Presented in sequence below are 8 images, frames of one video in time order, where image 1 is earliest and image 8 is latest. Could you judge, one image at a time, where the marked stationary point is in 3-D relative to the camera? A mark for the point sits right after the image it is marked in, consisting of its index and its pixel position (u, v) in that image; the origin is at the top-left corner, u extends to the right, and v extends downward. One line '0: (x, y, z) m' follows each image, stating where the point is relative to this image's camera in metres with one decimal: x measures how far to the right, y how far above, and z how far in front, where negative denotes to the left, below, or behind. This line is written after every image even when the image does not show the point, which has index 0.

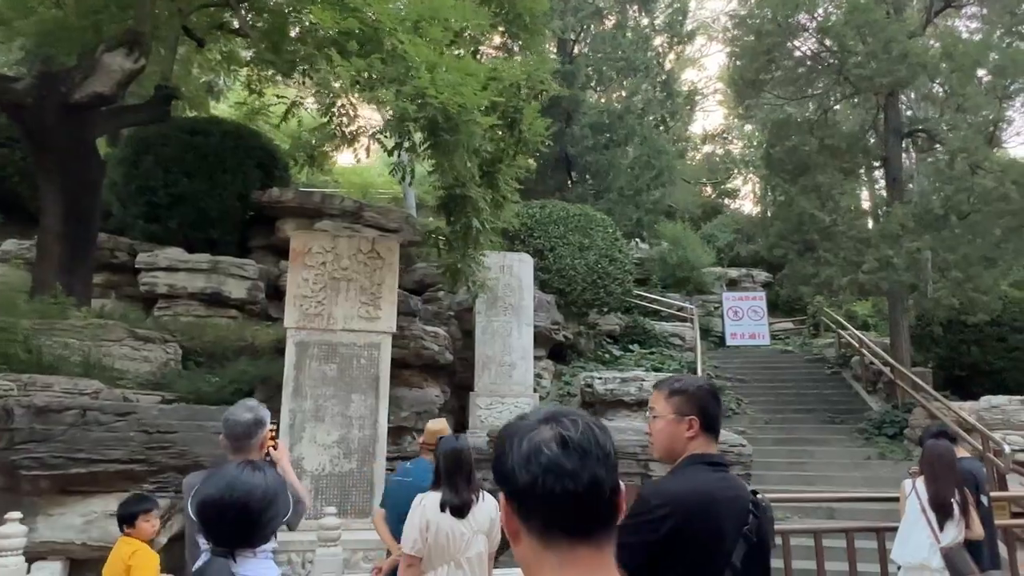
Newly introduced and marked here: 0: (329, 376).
0: (-1.5, -0.7, +5.8) m
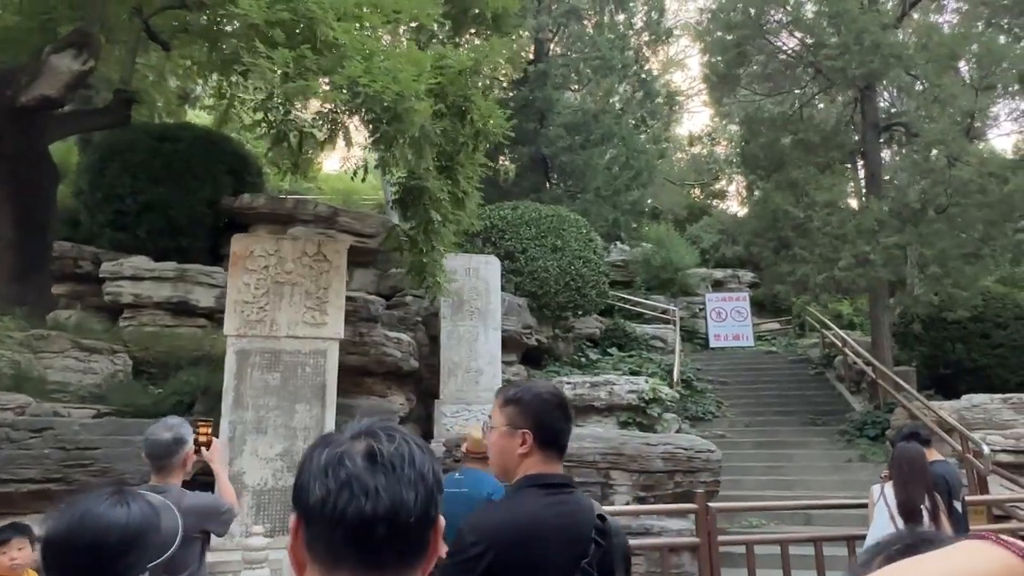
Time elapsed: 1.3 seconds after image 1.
0: (-1.9, -0.8, +5.5) m
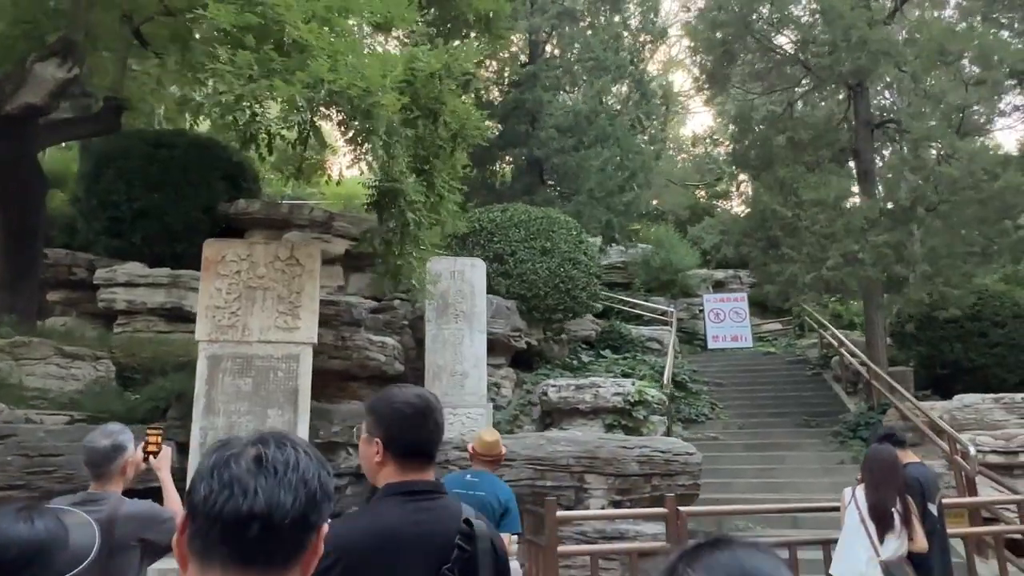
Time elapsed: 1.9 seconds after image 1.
0: (-2.1, -0.8, +5.4) m
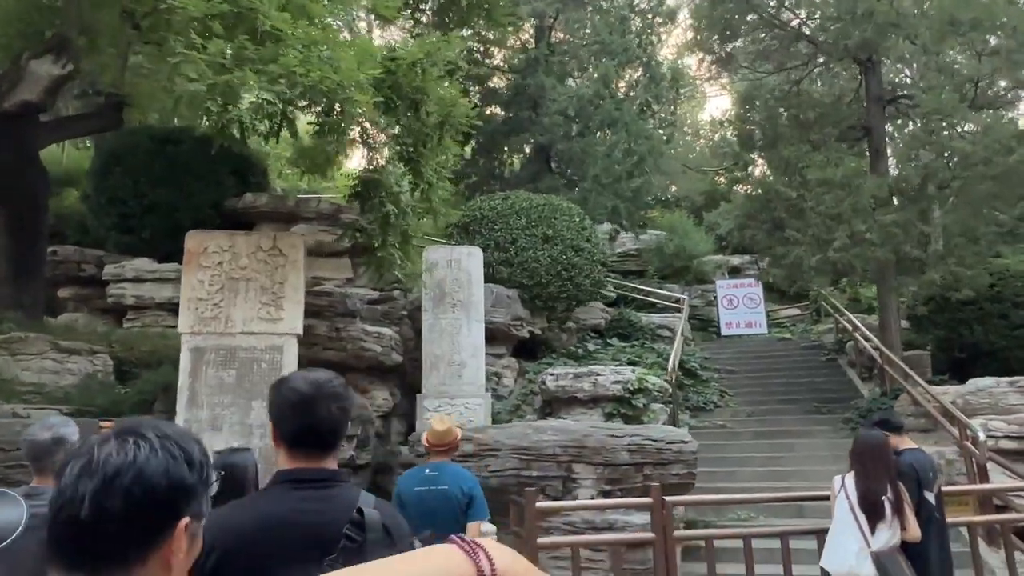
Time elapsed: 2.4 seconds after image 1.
0: (-2.3, -0.8, +5.4) m
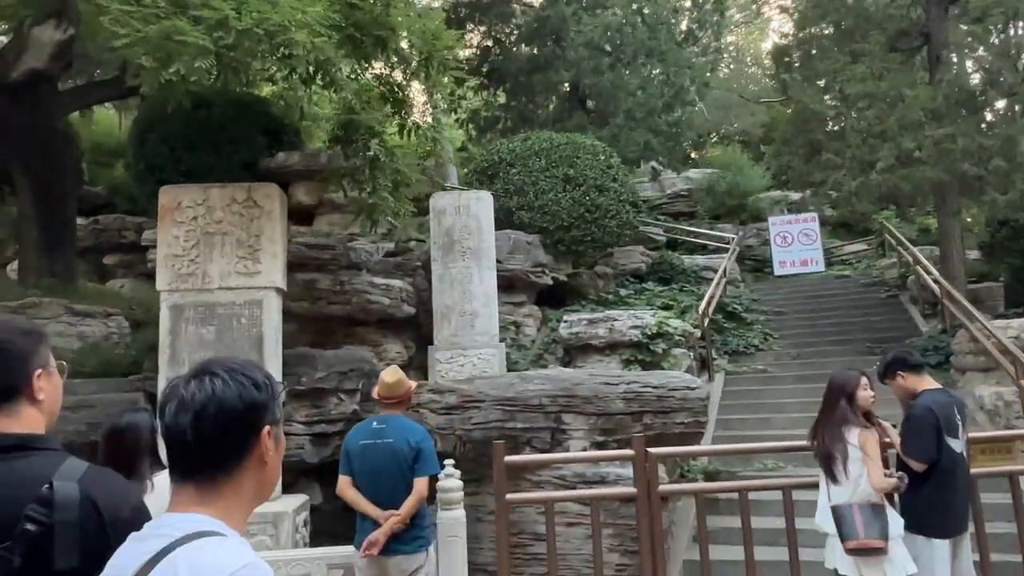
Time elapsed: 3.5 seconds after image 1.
0: (-2.4, -0.4, +5.3) m
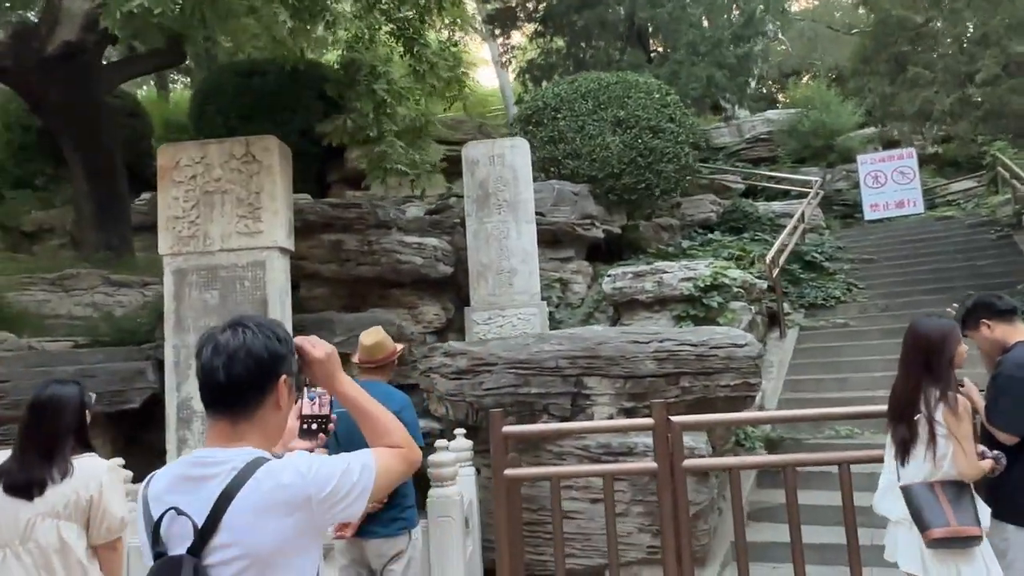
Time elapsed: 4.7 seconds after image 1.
0: (-2.2, -0.1, +5.0) m
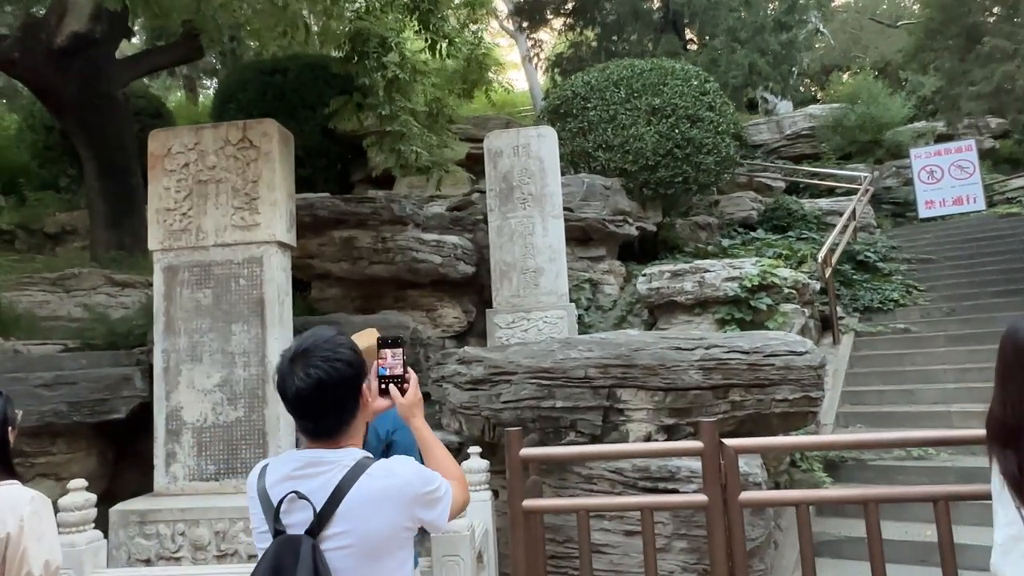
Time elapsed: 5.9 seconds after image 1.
0: (-2.1, -0.1, +4.6) m
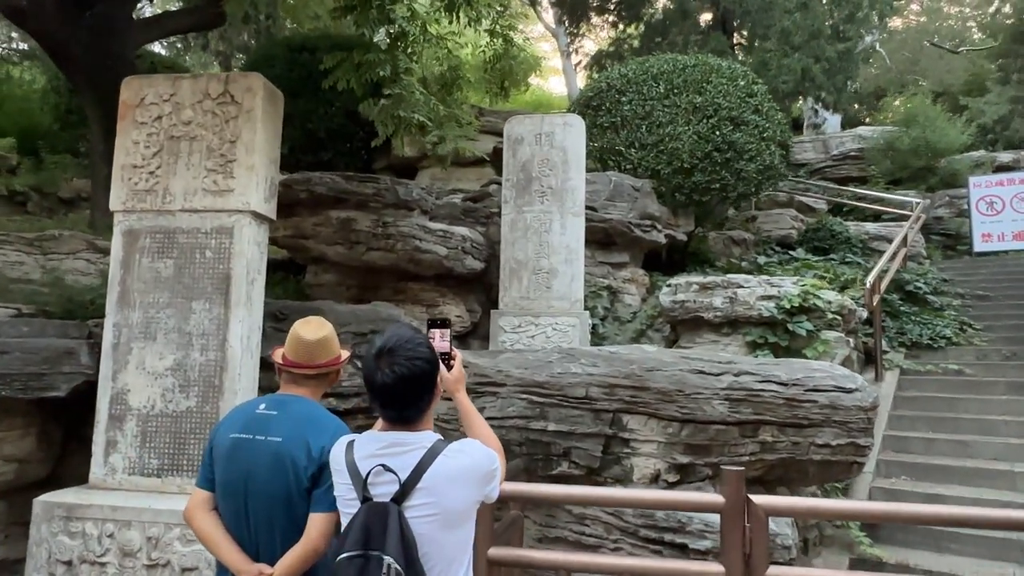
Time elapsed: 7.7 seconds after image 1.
0: (-2.1, +0.1, +4.0) m
